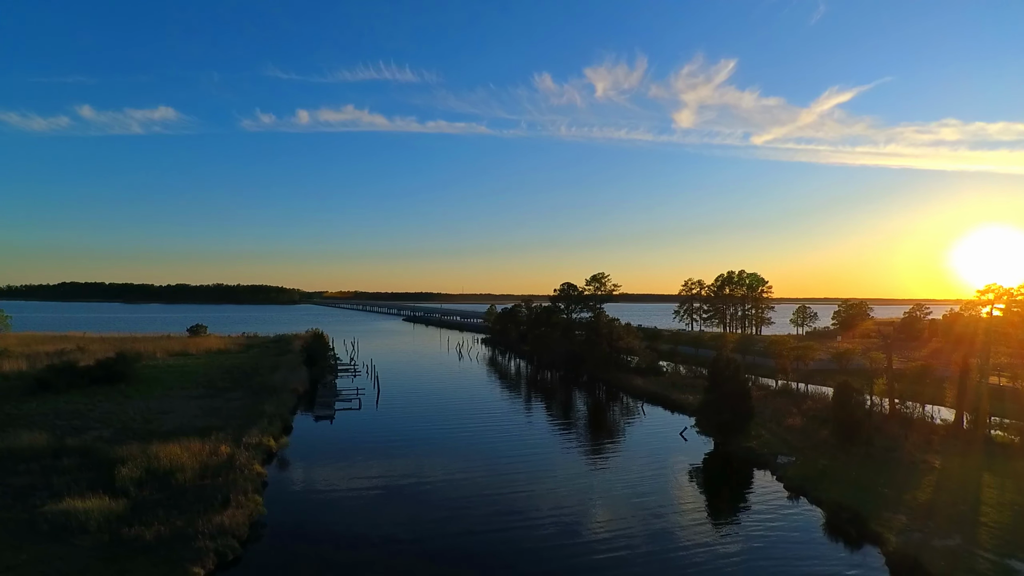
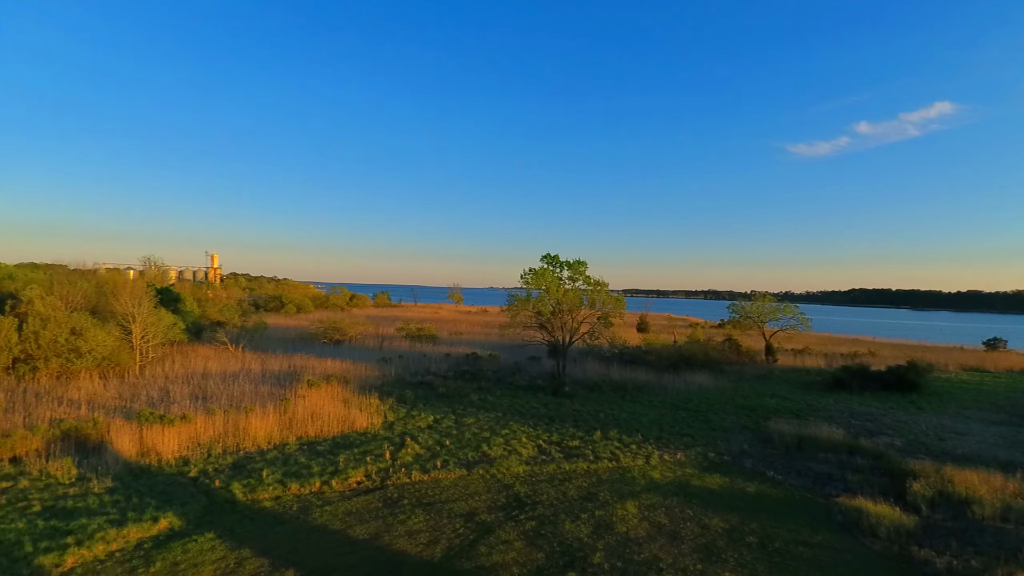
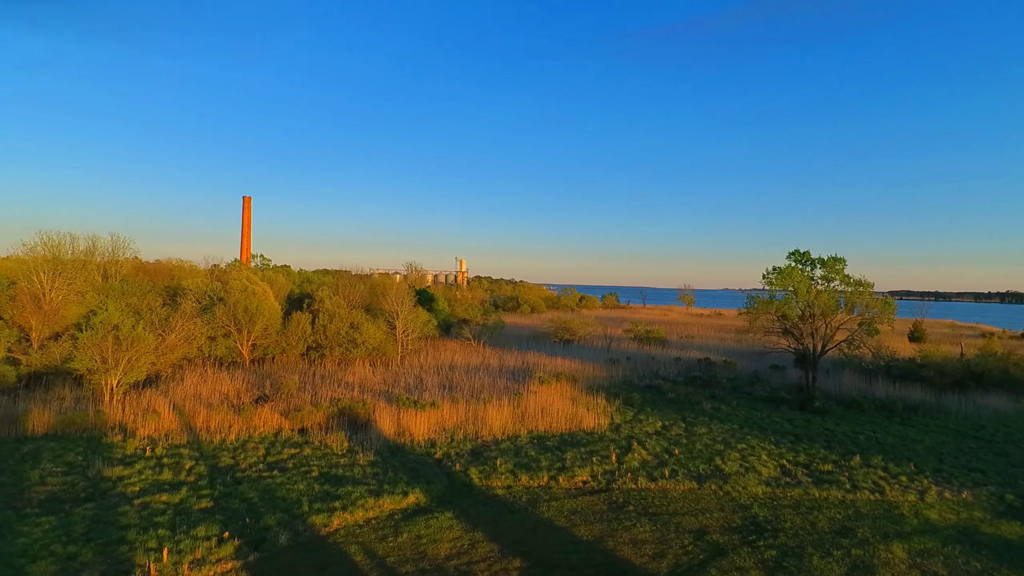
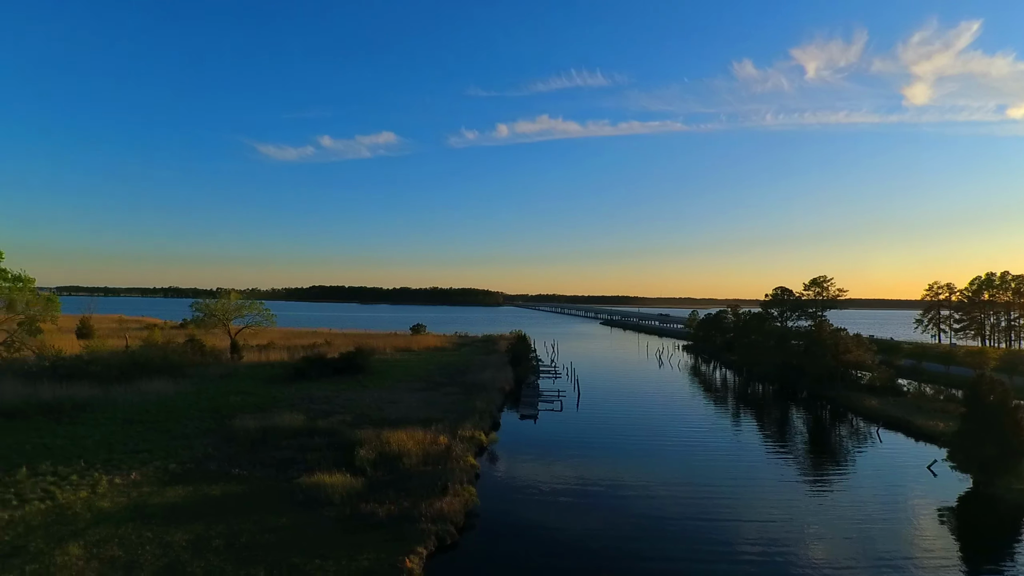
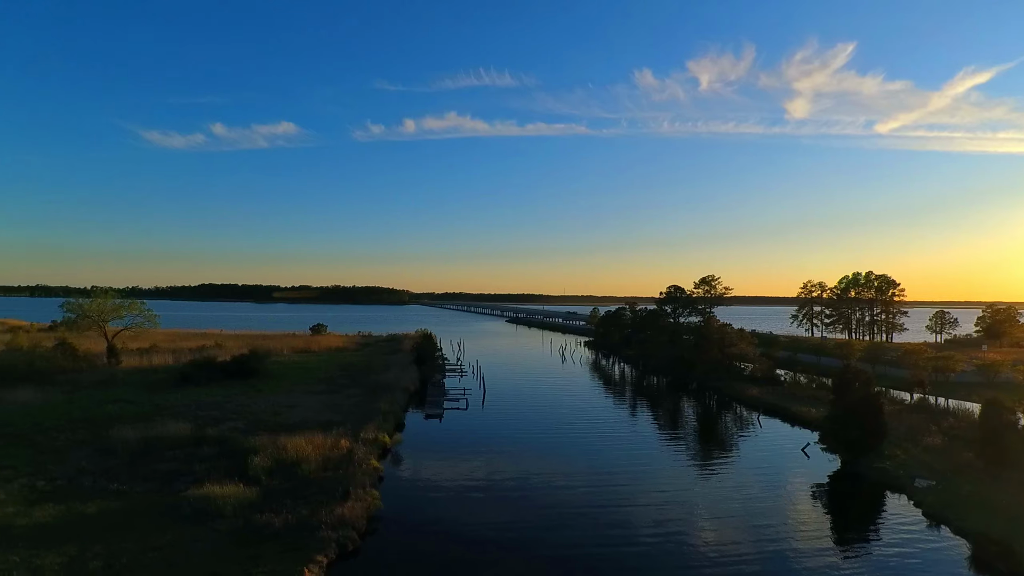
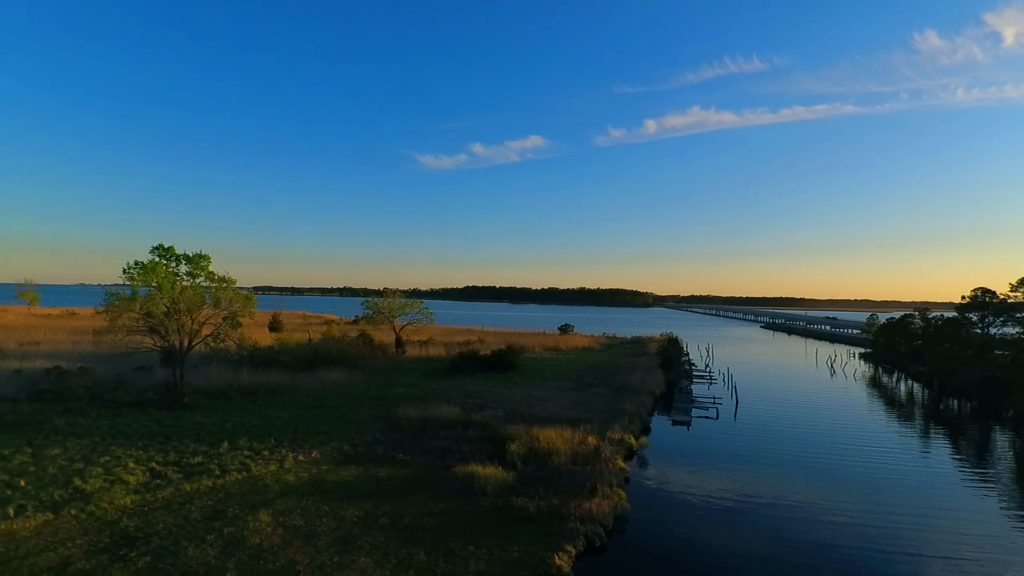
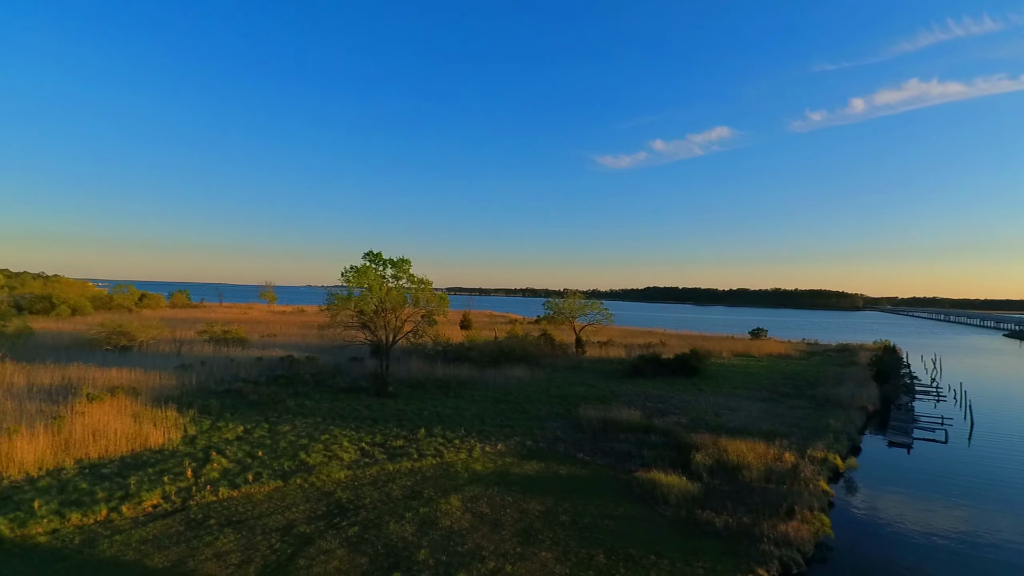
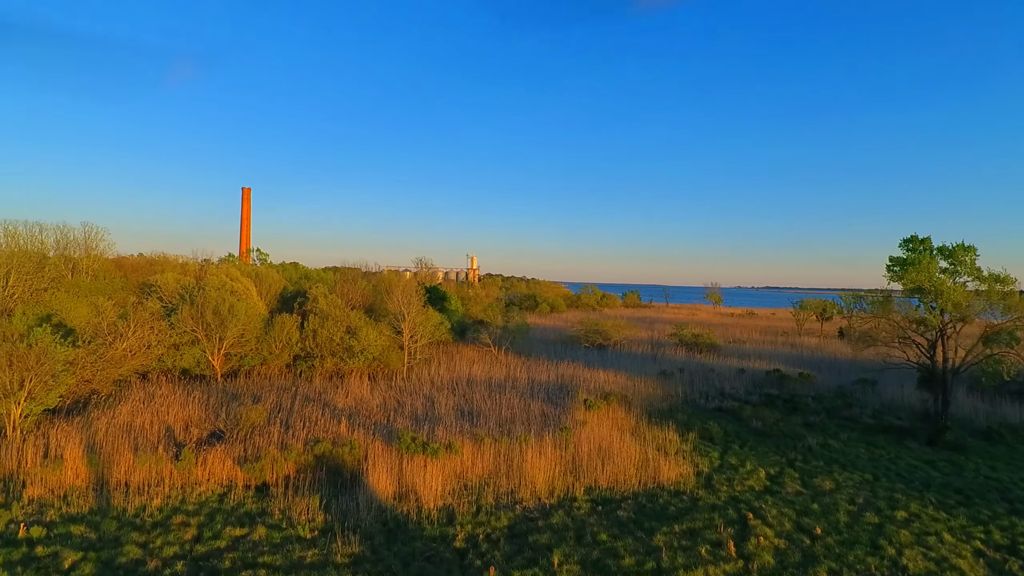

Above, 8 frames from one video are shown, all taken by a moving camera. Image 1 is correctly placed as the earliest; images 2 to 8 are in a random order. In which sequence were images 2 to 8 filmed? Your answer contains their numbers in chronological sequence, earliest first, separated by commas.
5, 4, 6, 7, 2, 3, 8
